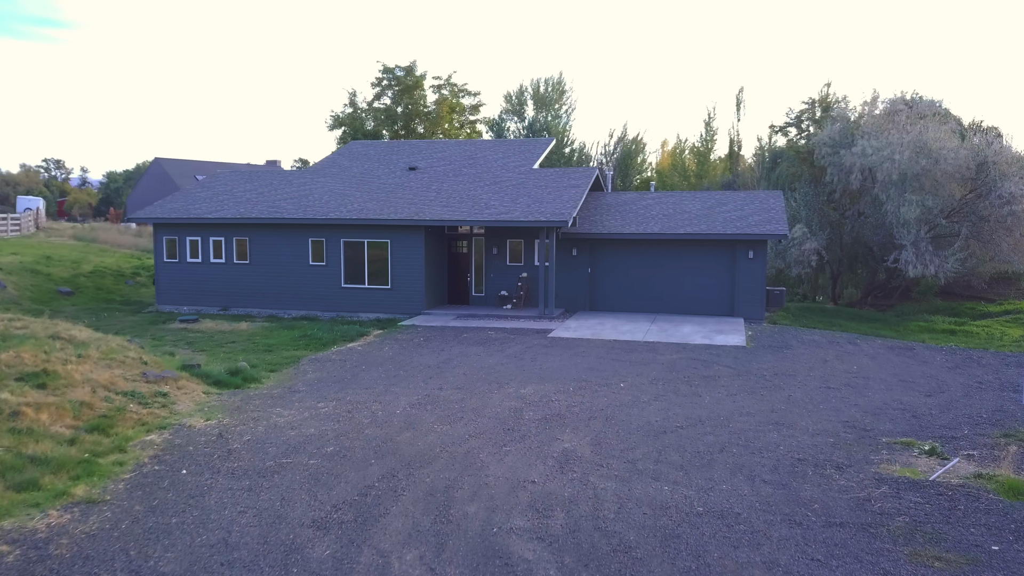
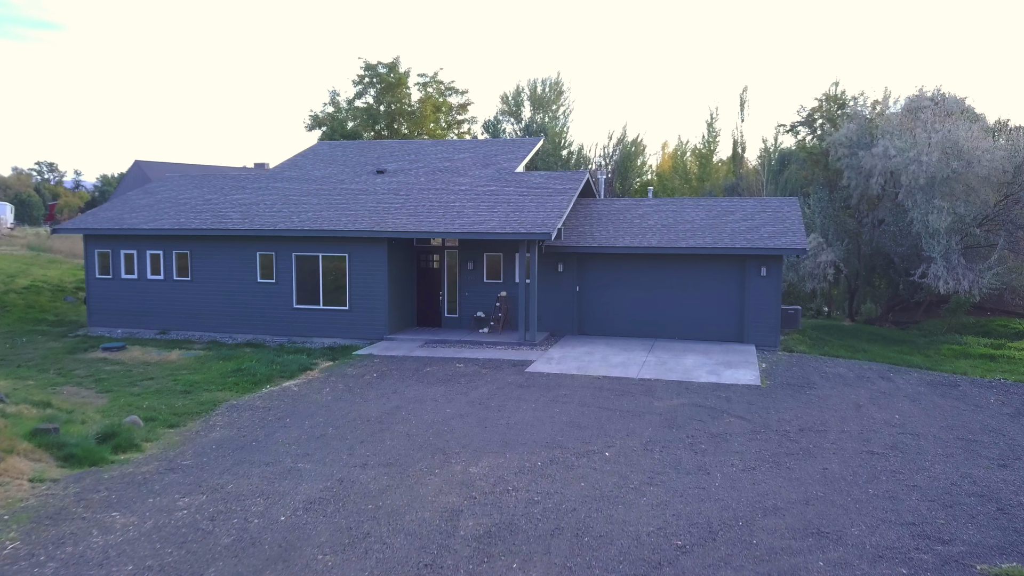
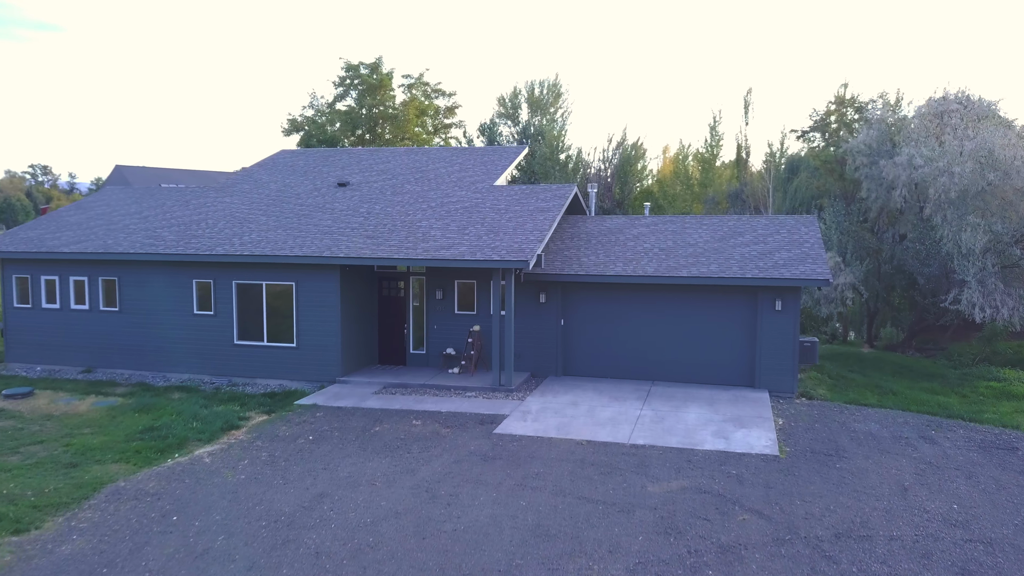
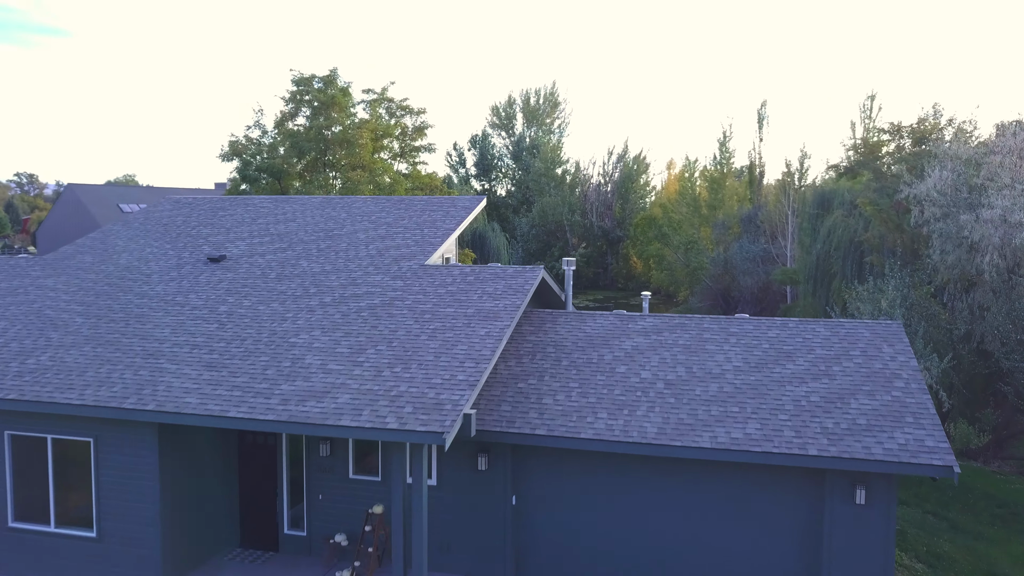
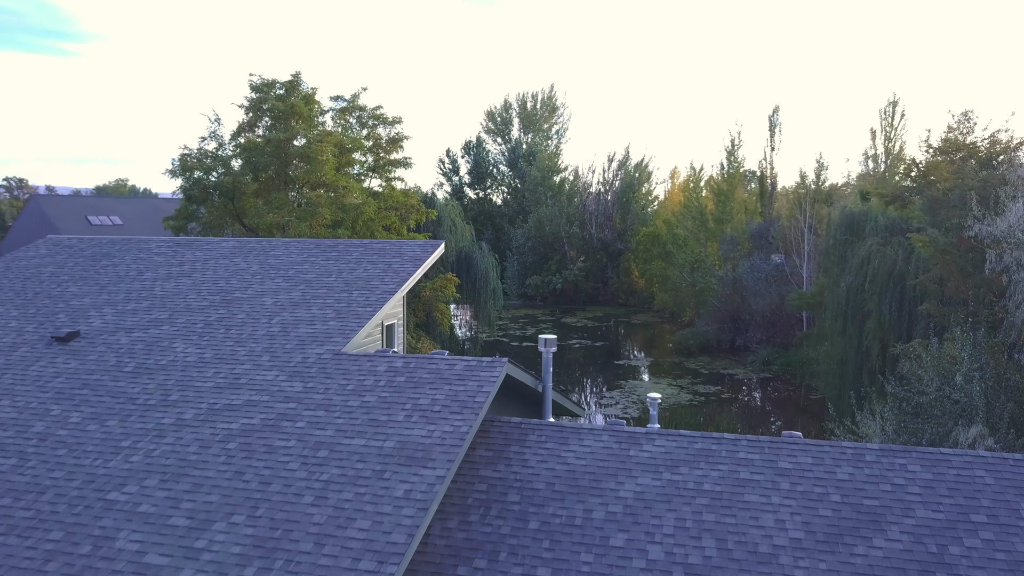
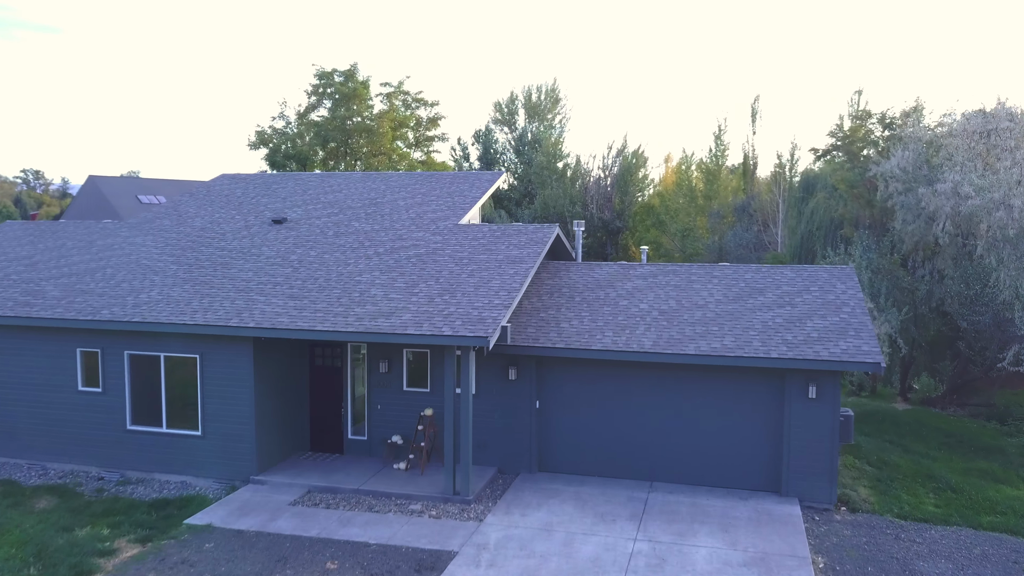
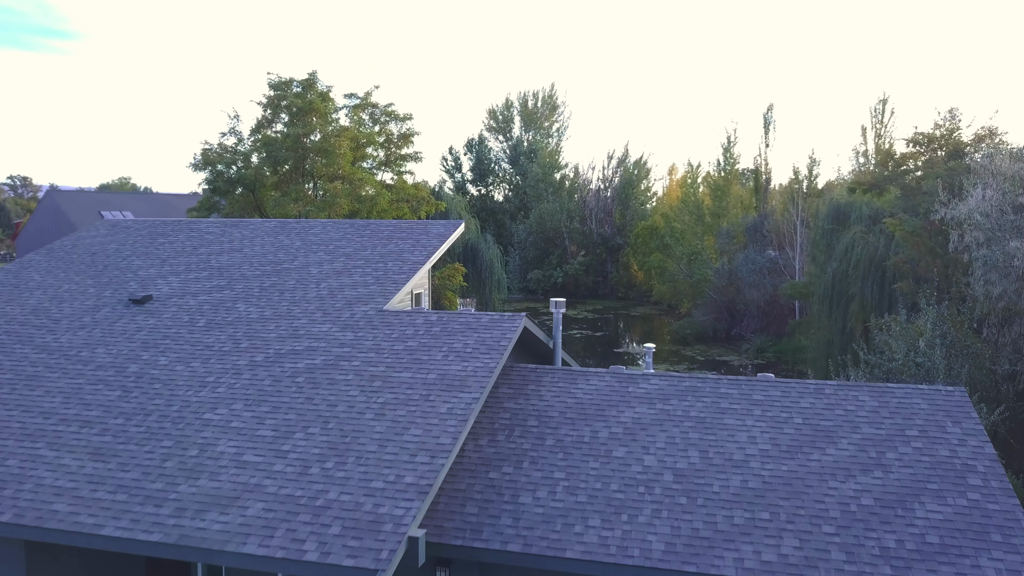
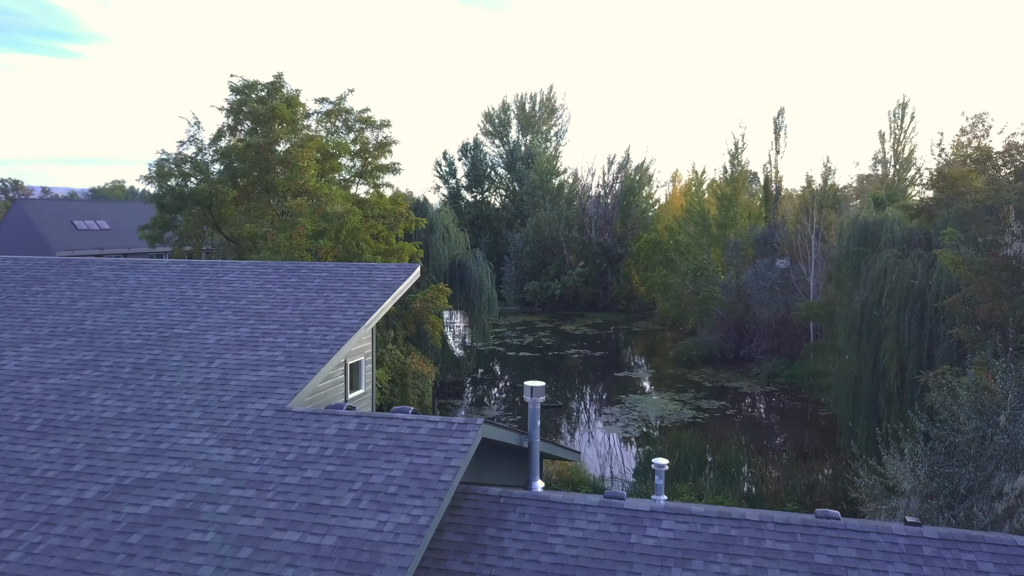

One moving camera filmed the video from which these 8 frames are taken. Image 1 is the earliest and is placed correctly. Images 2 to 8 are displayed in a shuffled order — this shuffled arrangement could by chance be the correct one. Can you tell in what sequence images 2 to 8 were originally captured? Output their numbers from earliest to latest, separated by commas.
2, 3, 6, 4, 7, 5, 8
